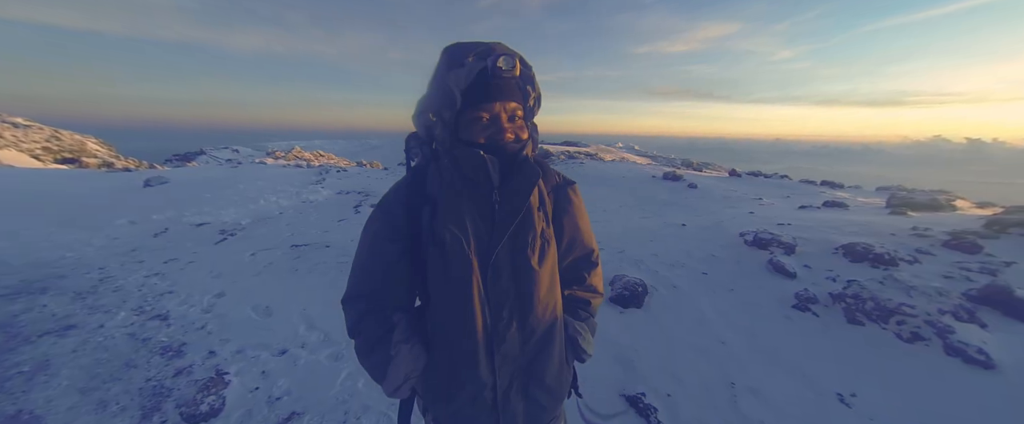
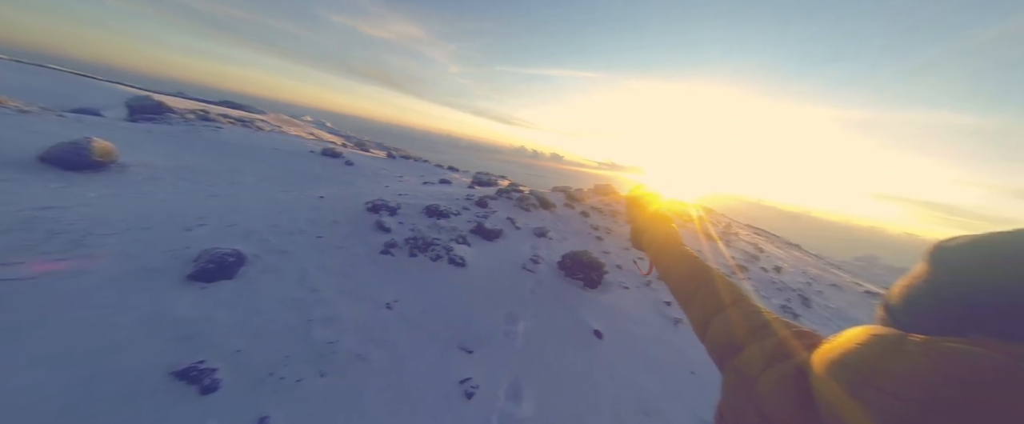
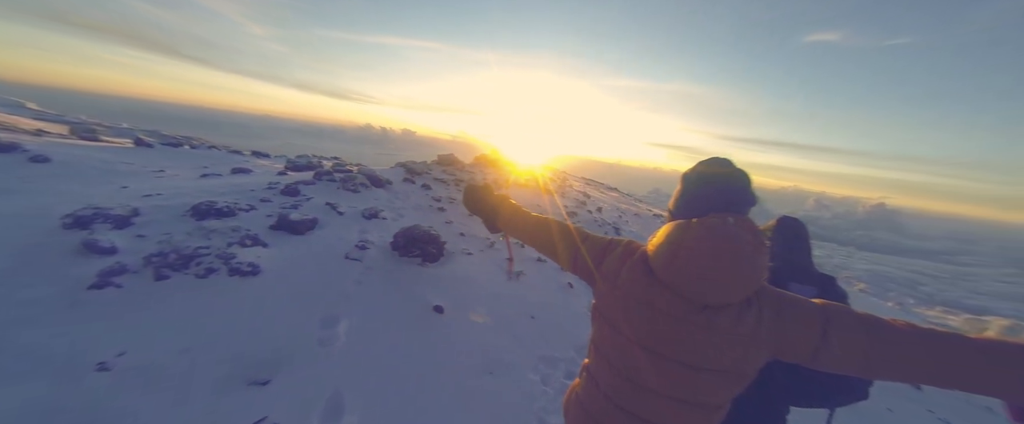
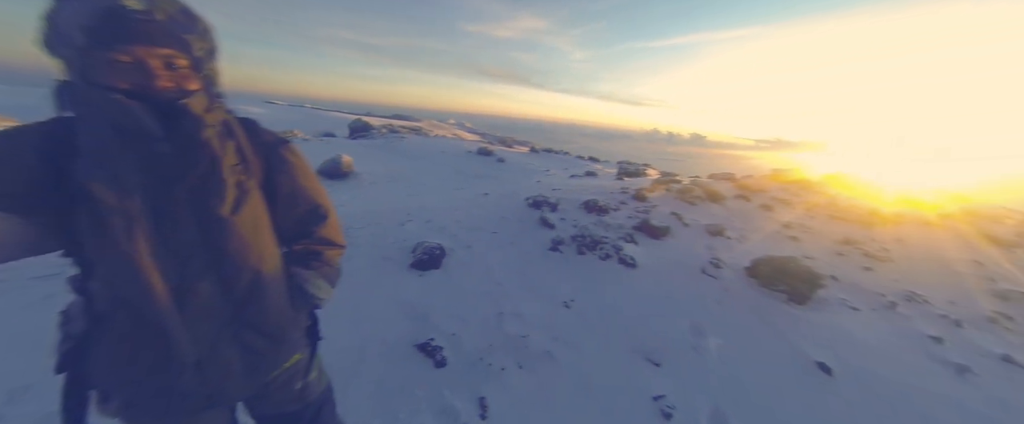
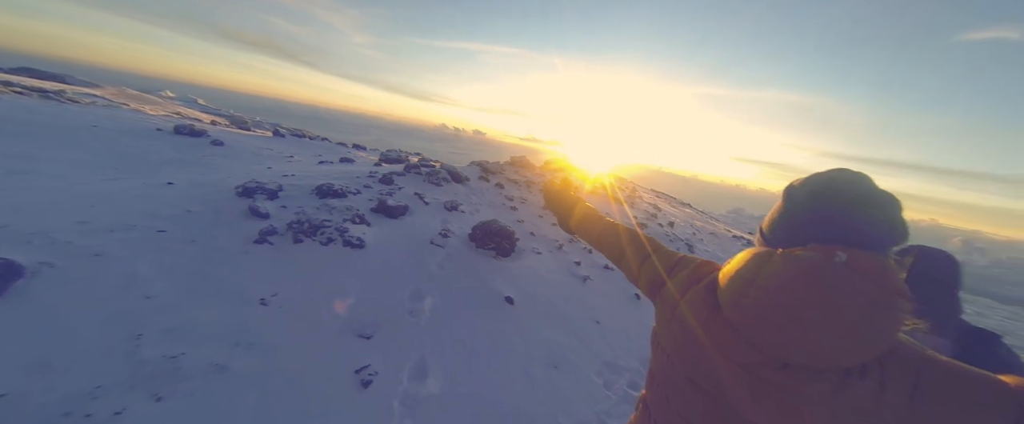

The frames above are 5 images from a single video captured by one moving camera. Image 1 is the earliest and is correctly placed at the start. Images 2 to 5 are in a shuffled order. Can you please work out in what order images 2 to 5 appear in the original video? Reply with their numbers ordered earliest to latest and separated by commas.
4, 2, 5, 3
